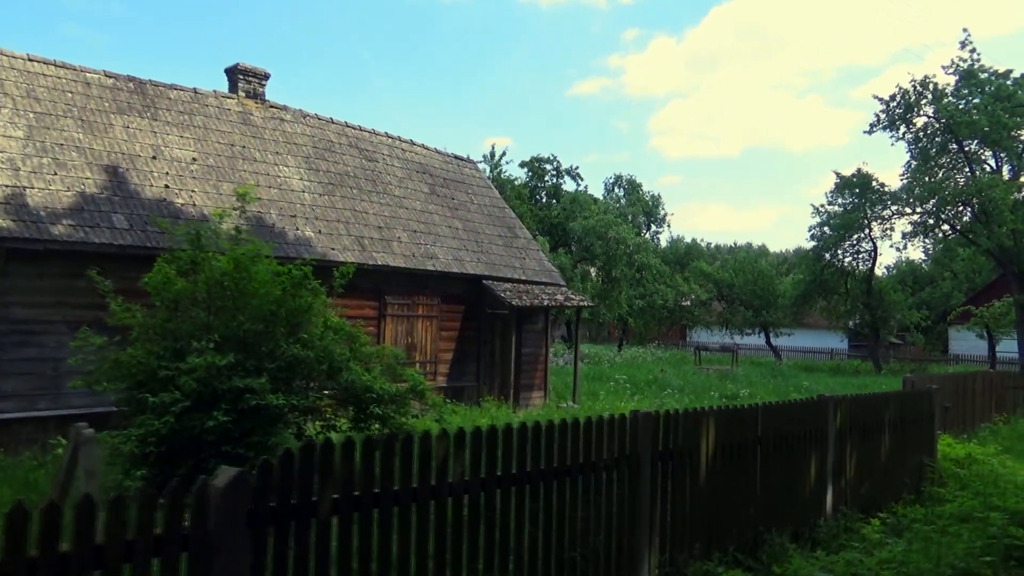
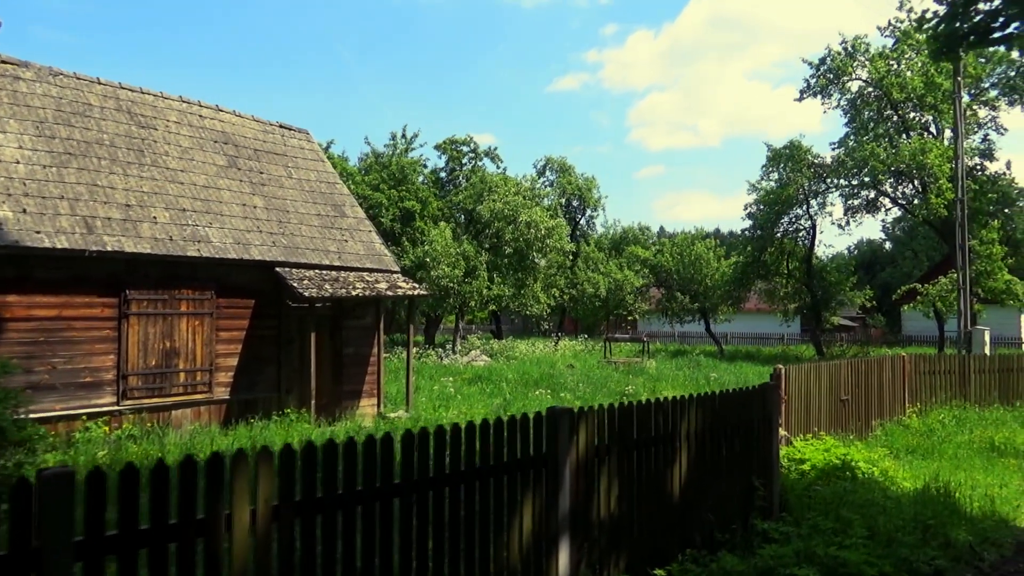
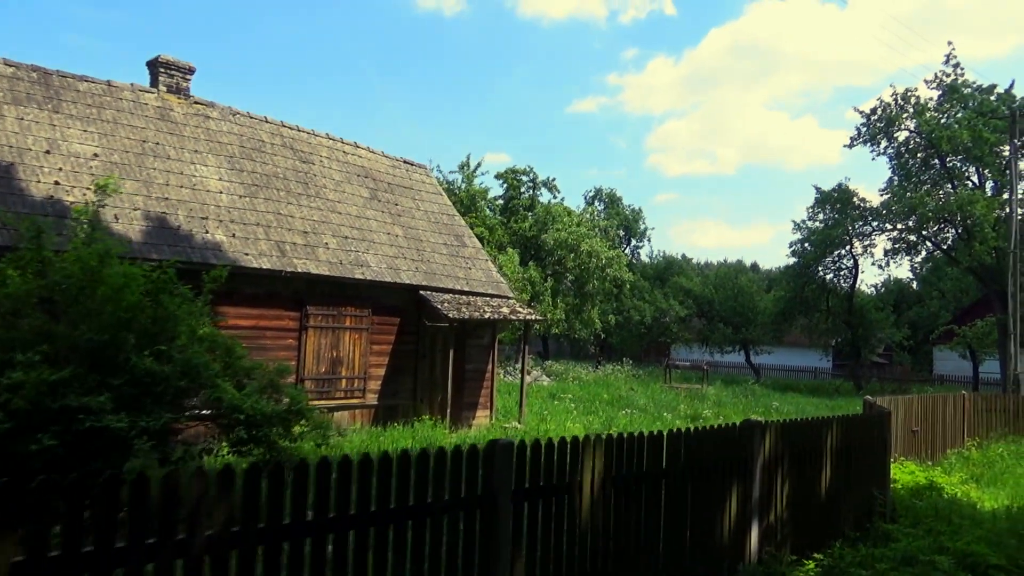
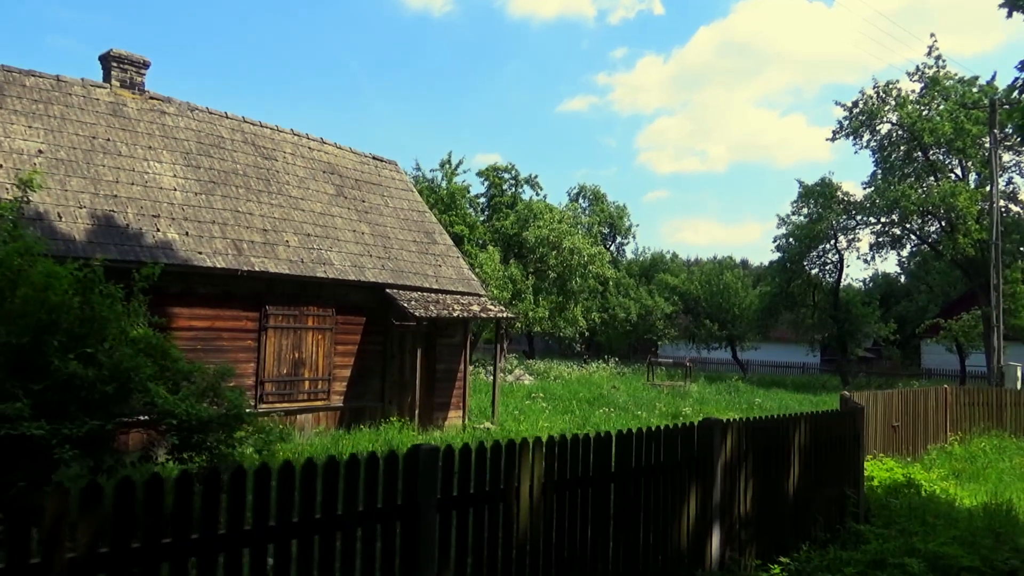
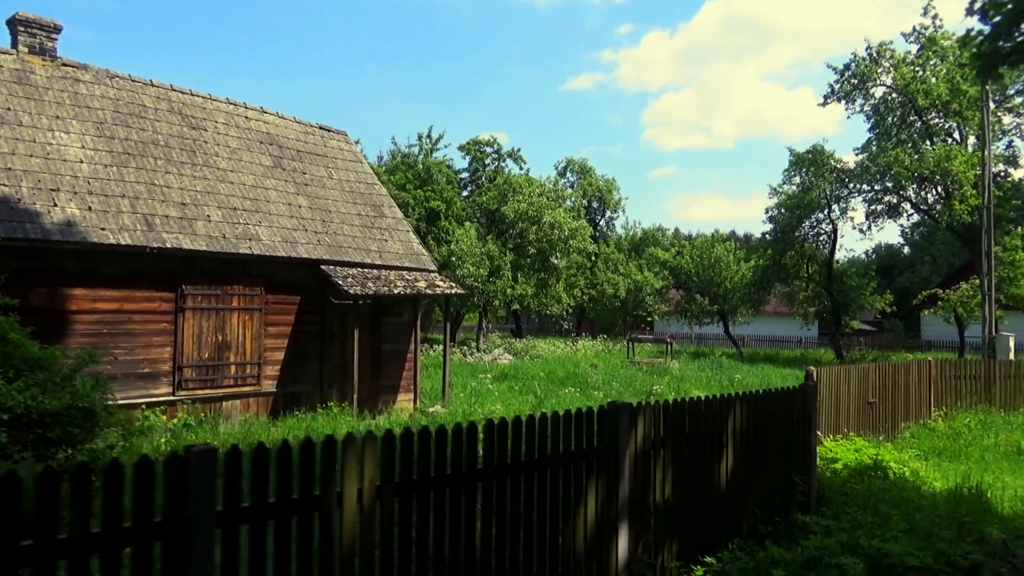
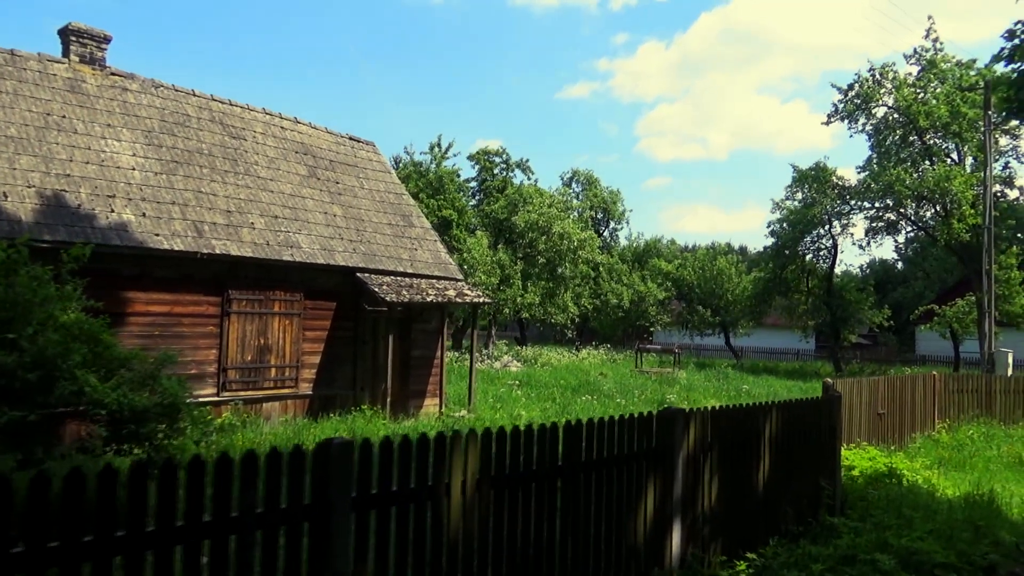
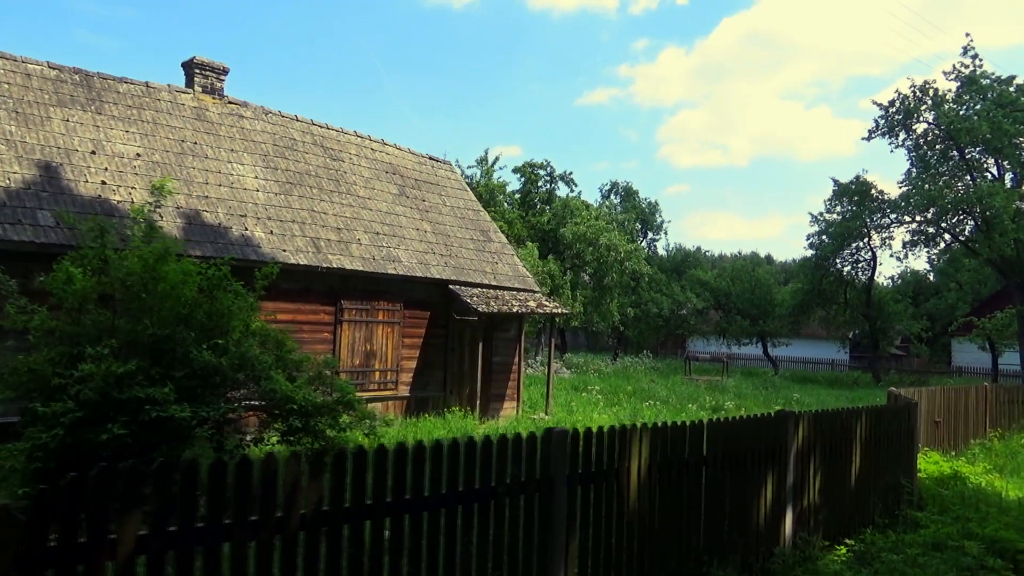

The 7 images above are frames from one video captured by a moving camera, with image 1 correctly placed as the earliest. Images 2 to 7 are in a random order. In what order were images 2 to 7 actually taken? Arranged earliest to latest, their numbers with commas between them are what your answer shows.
7, 3, 4, 6, 5, 2
